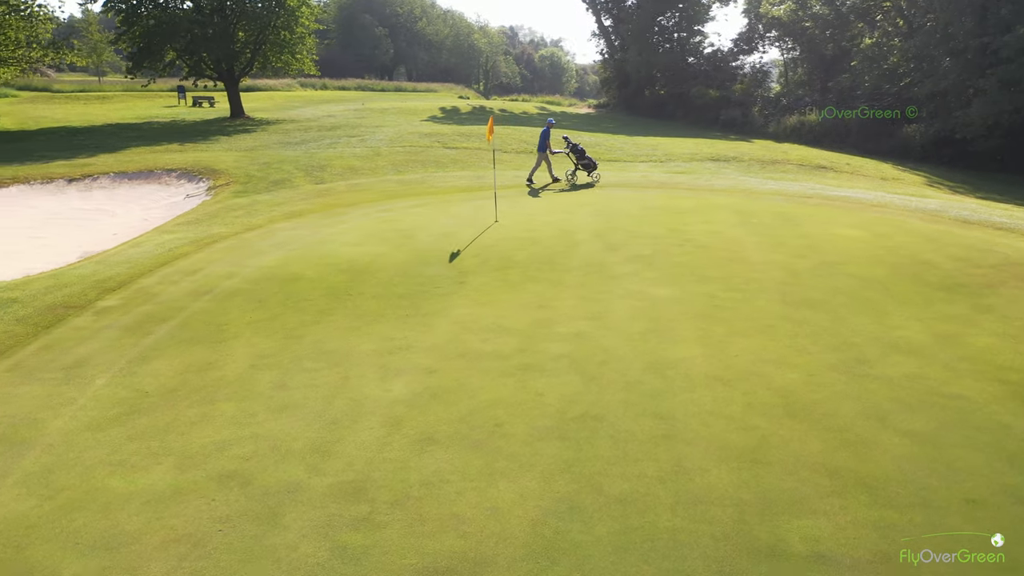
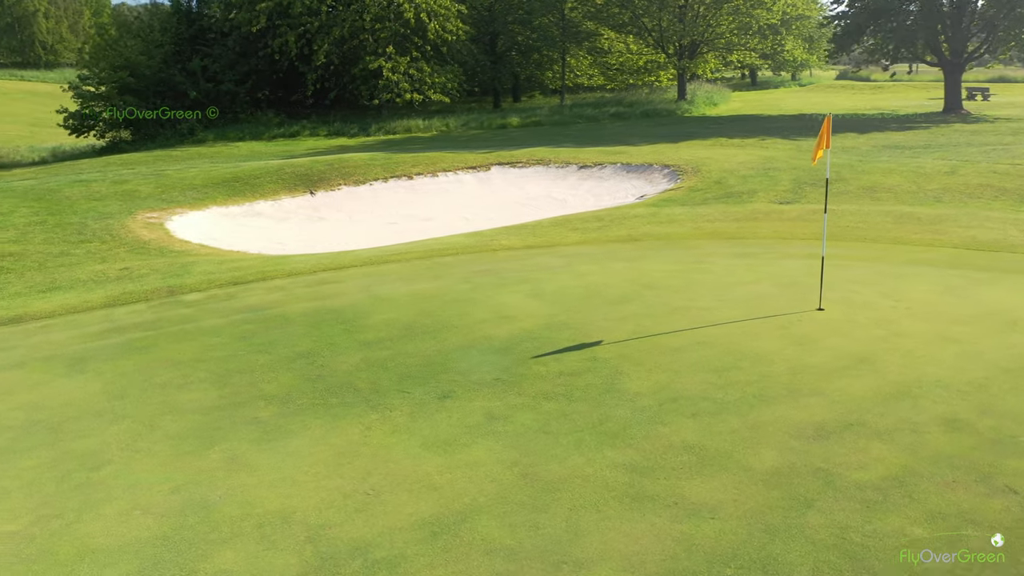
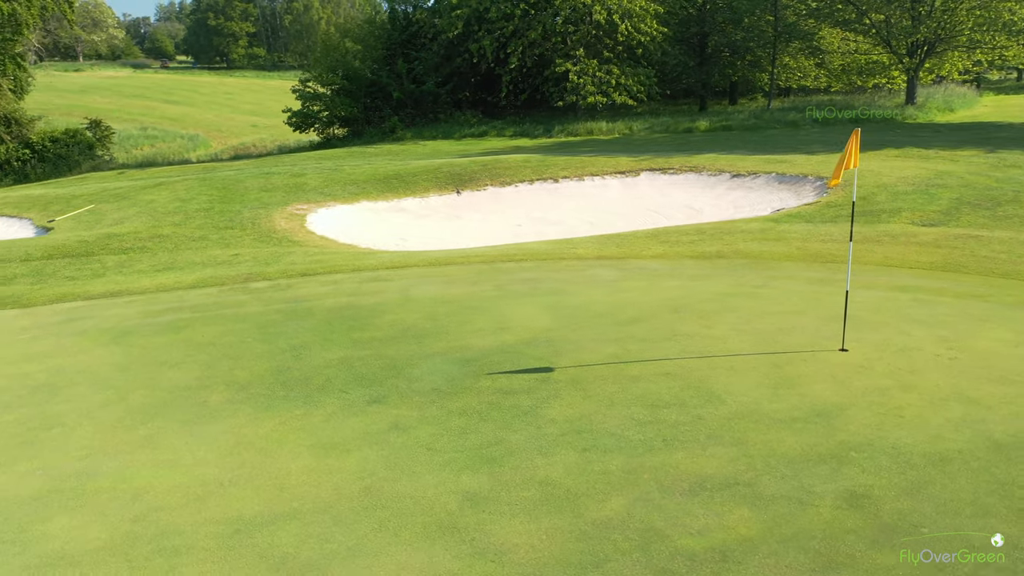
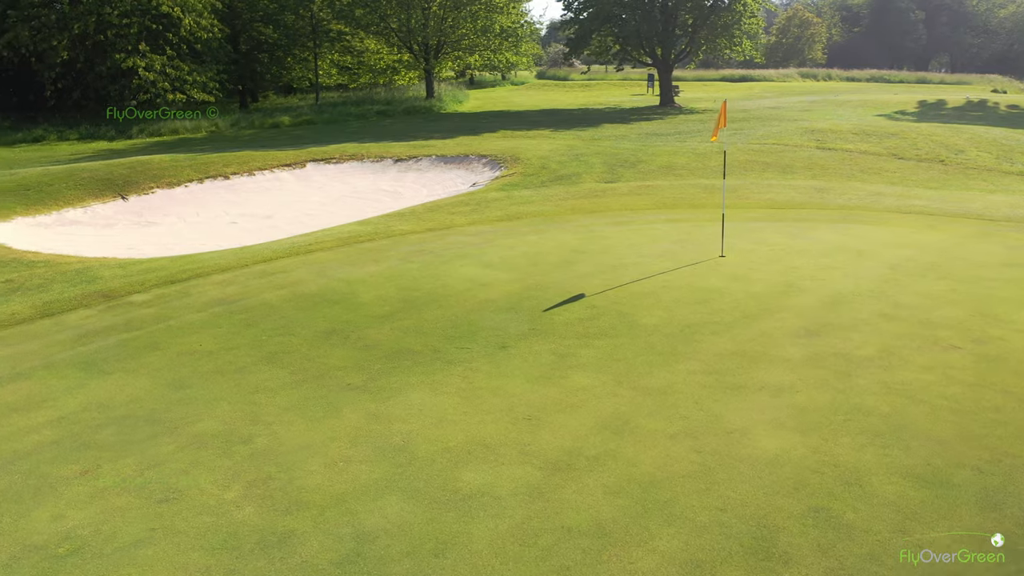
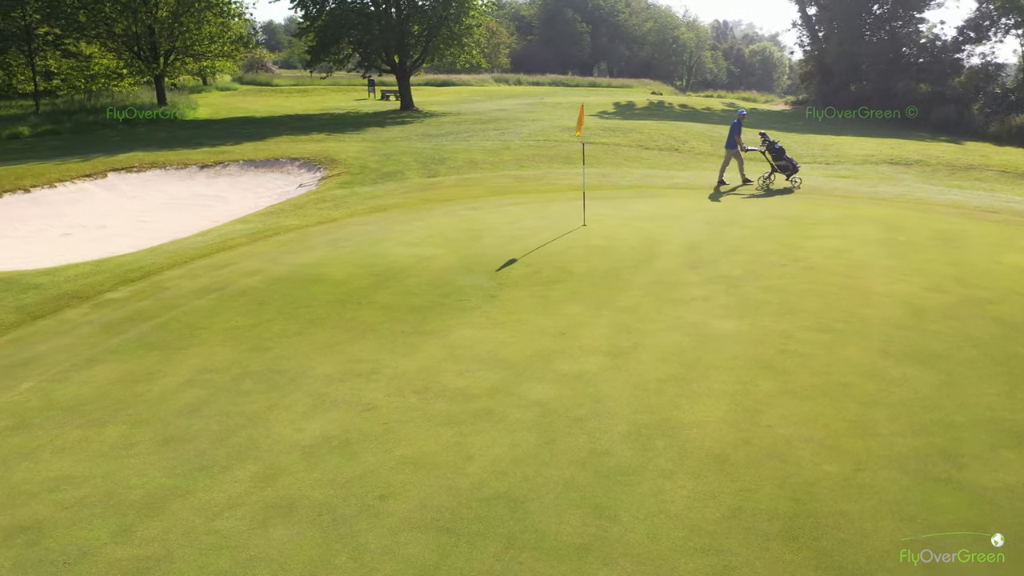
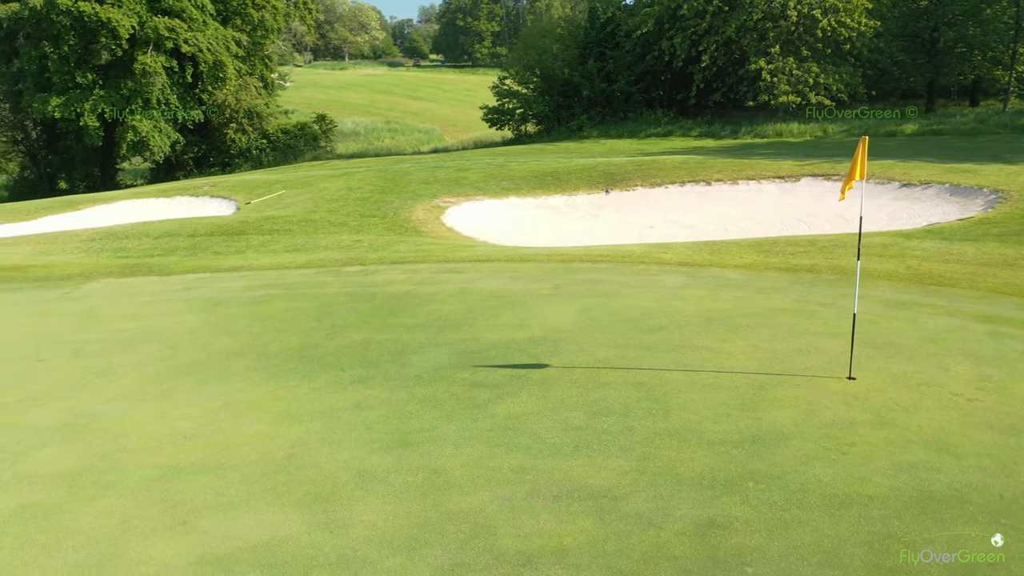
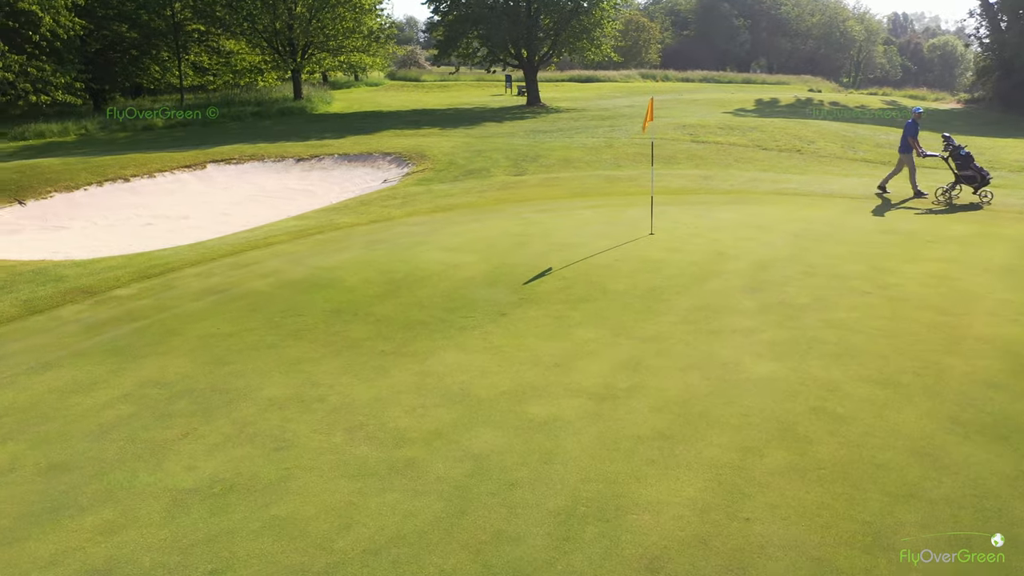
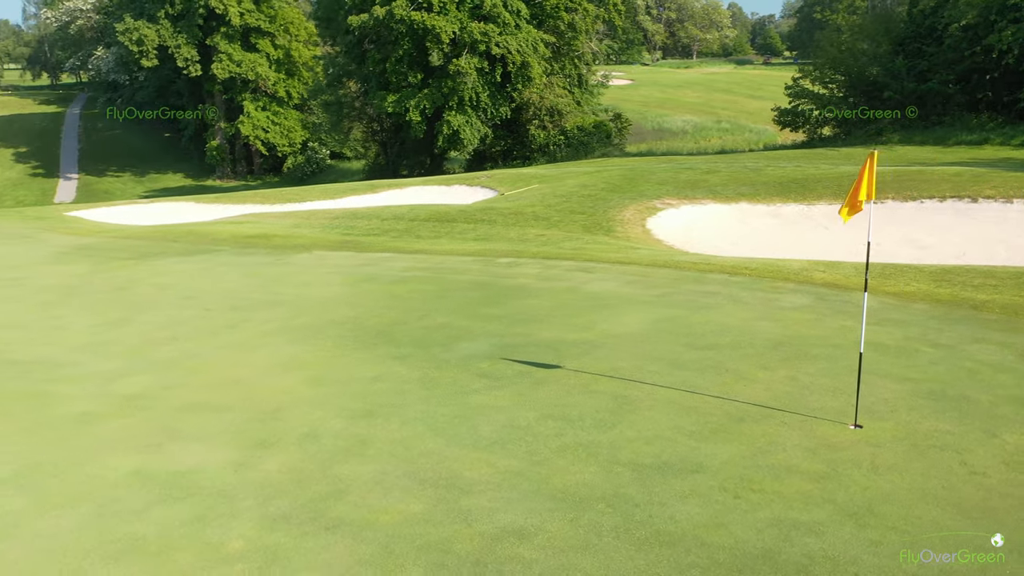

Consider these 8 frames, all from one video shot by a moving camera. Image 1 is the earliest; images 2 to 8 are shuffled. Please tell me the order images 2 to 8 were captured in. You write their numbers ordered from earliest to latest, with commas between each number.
5, 7, 4, 2, 3, 6, 8
